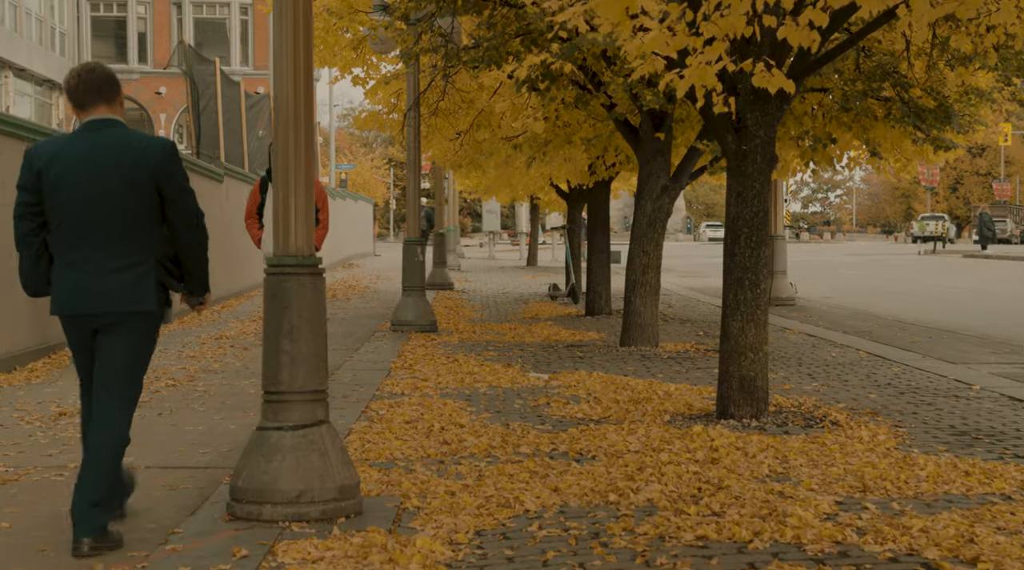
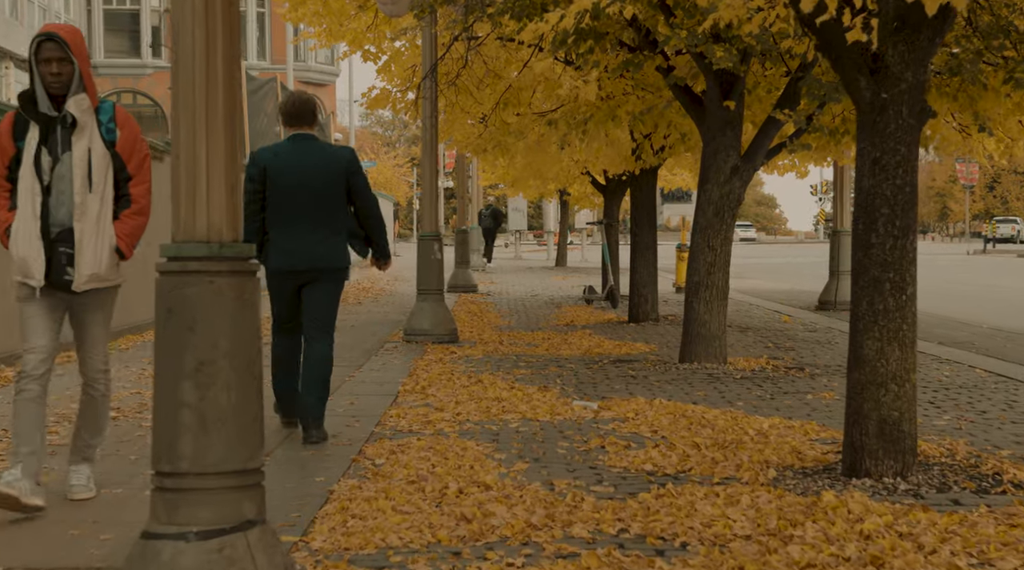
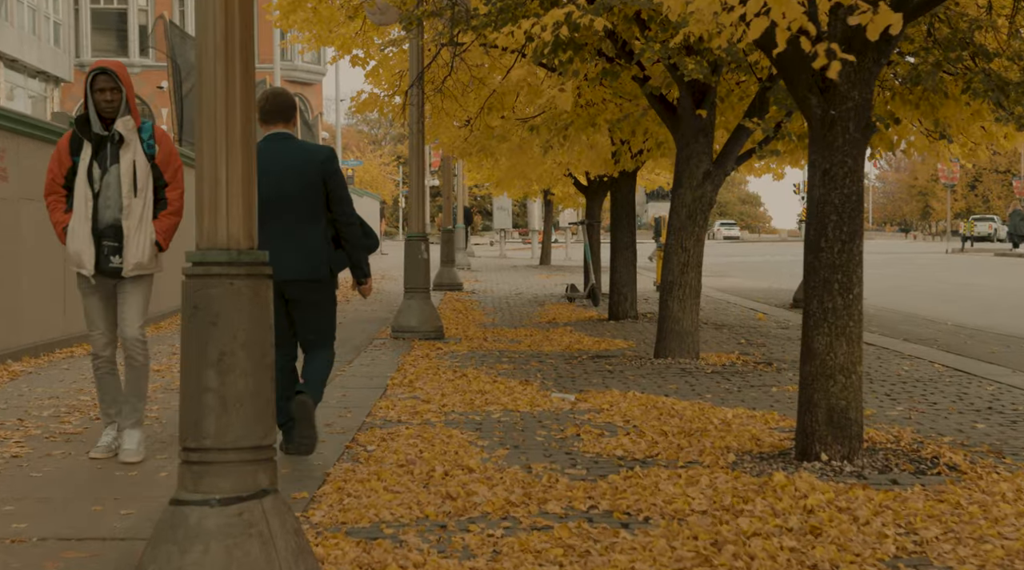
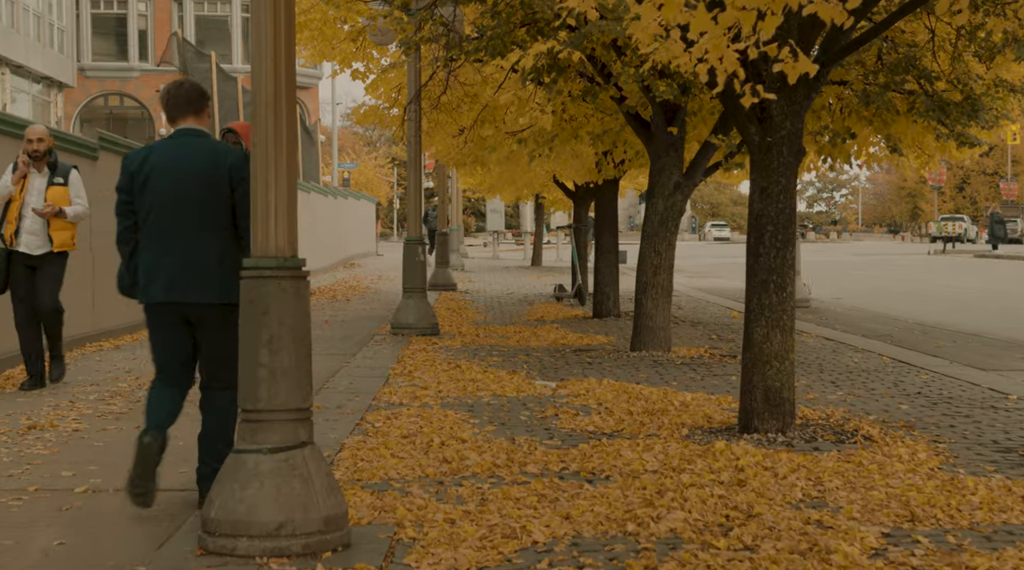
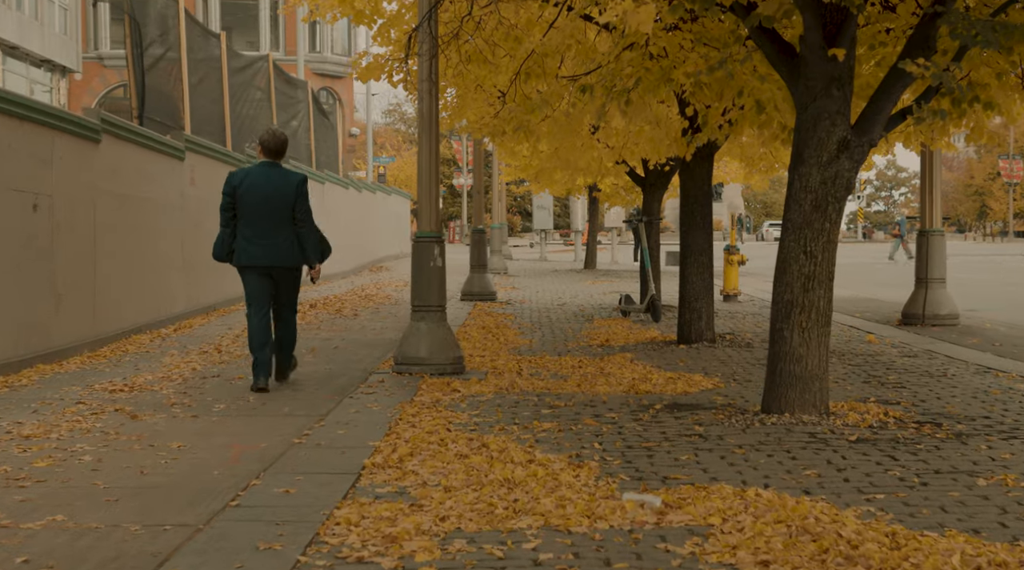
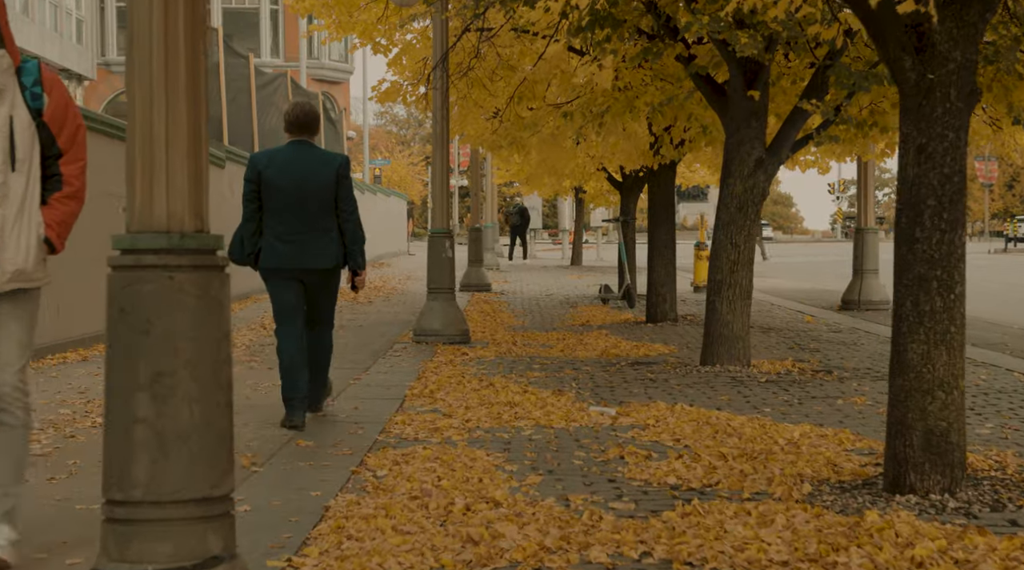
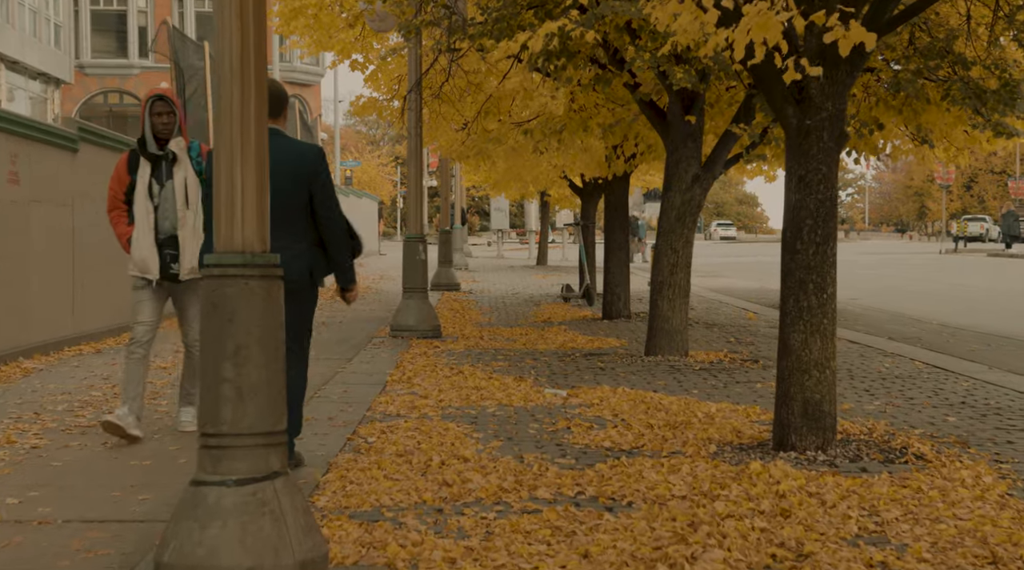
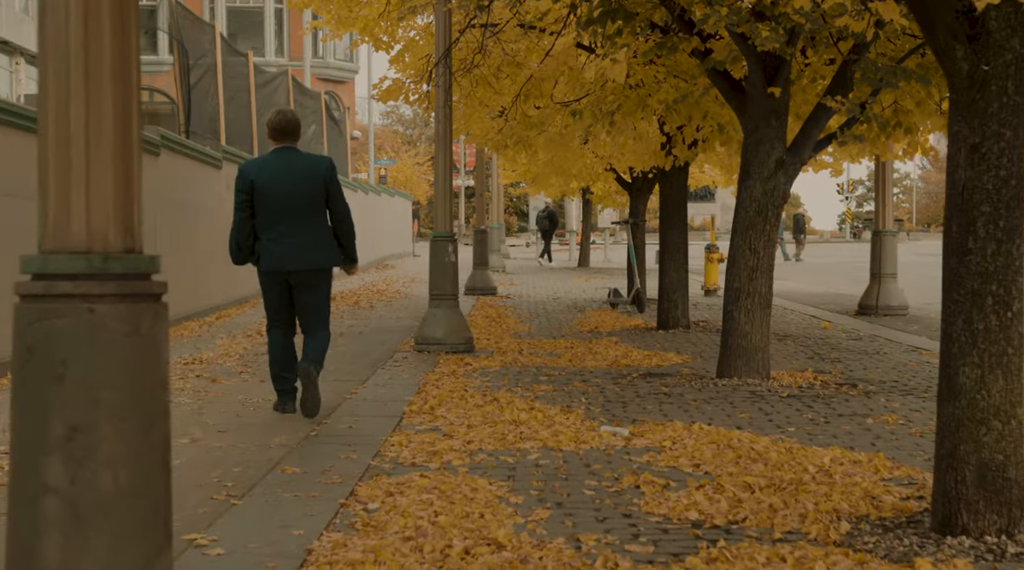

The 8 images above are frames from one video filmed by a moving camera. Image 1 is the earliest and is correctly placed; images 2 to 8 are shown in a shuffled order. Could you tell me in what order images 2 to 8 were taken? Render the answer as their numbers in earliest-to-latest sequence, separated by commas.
4, 7, 3, 2, 6, 8, 5
